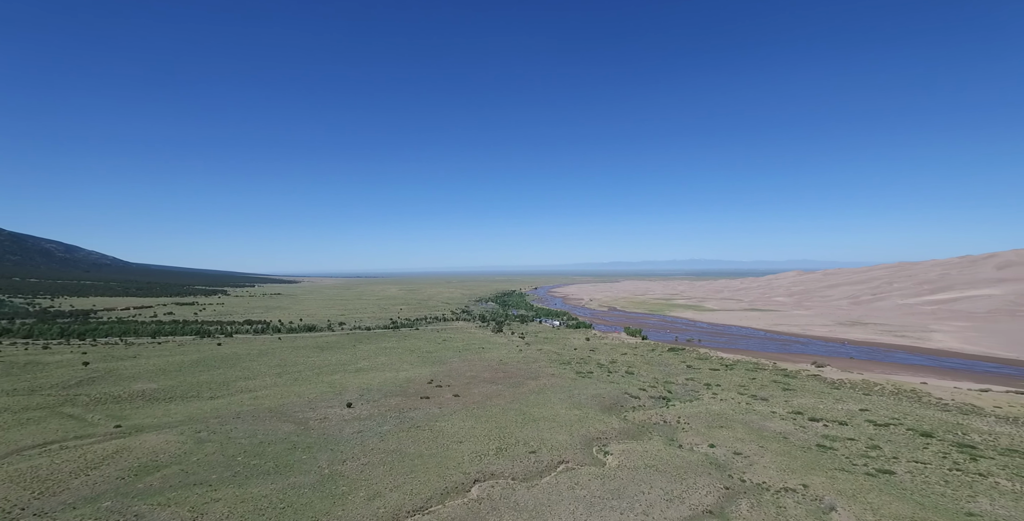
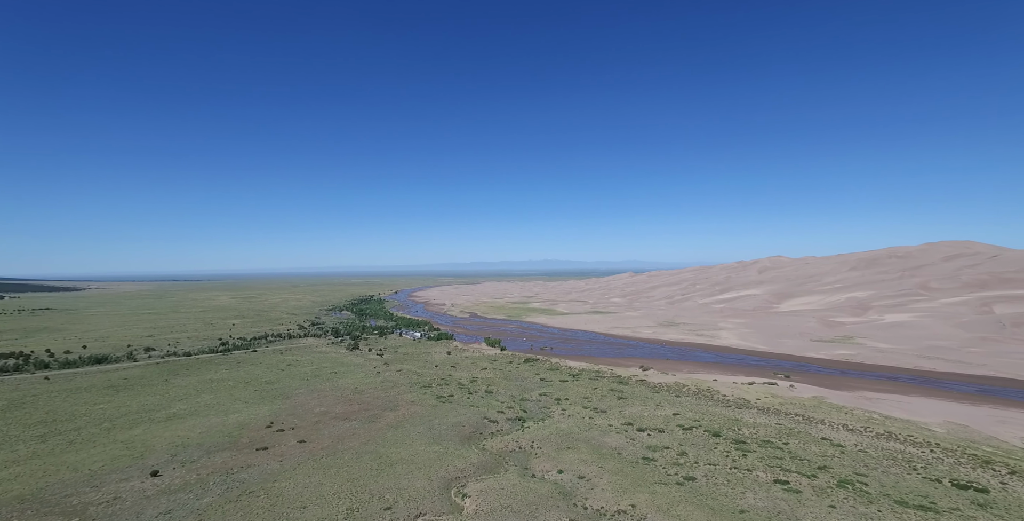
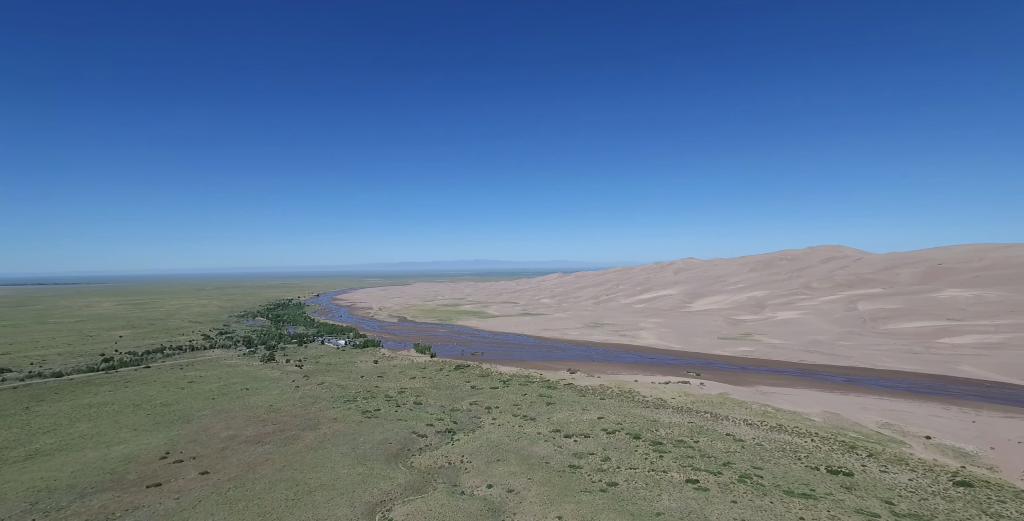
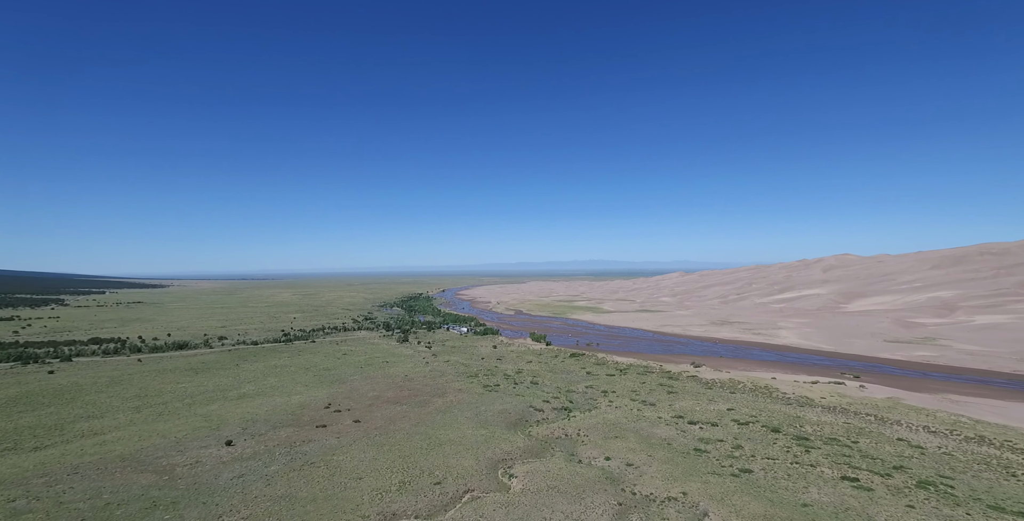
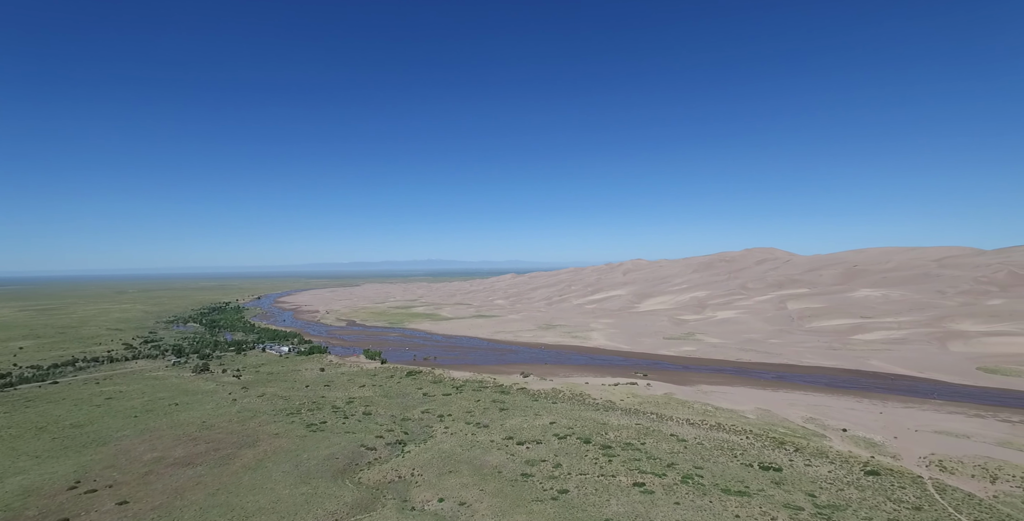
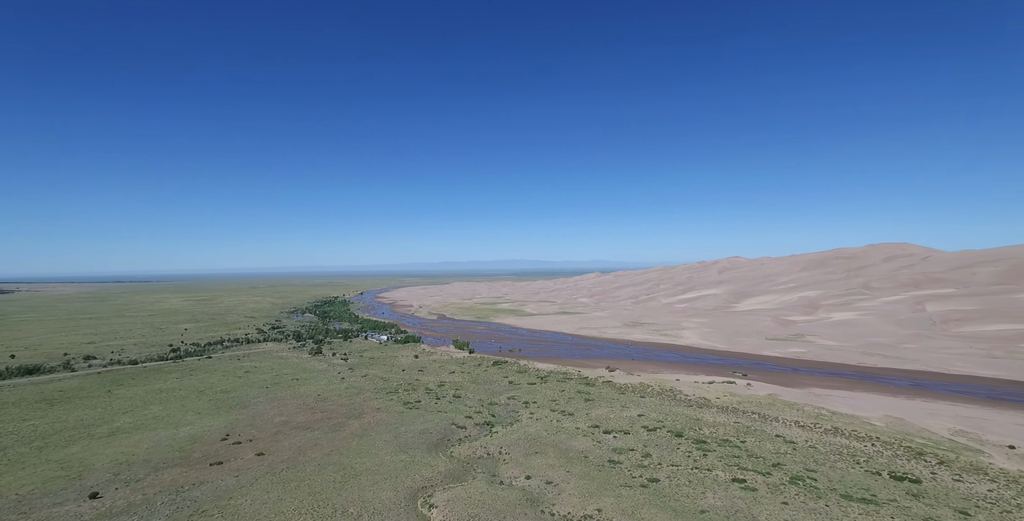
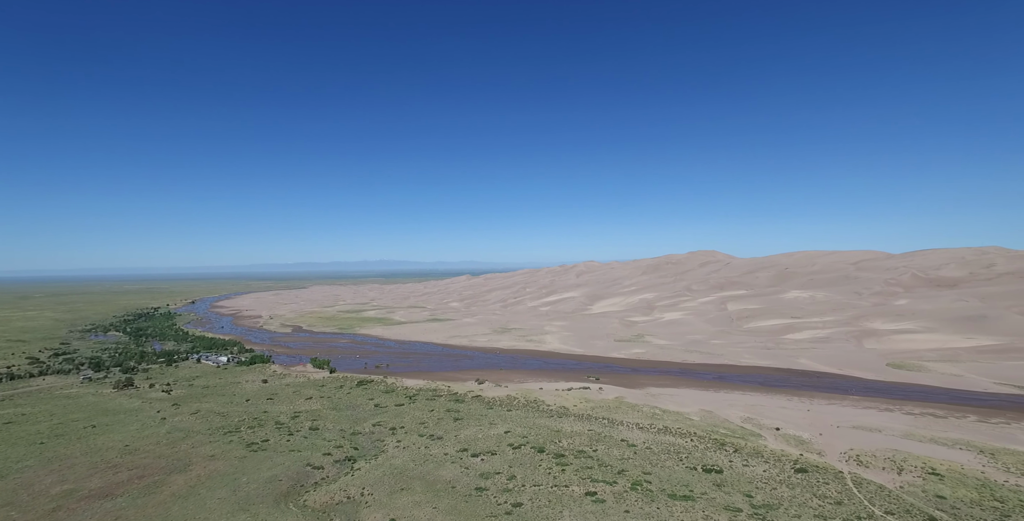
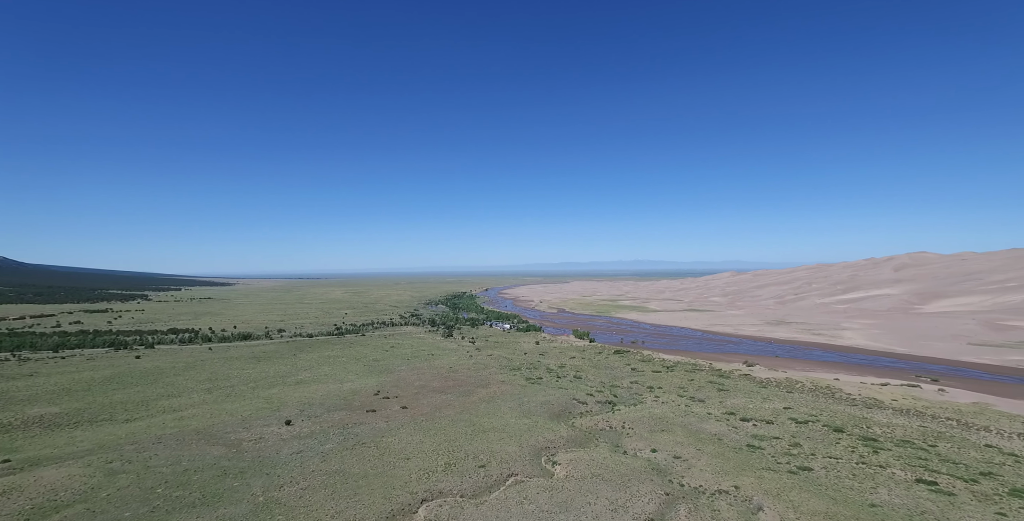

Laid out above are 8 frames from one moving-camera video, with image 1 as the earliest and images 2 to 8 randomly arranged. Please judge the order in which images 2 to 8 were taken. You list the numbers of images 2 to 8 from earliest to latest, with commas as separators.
8, 4, 2, 6, 3, 5, 7
